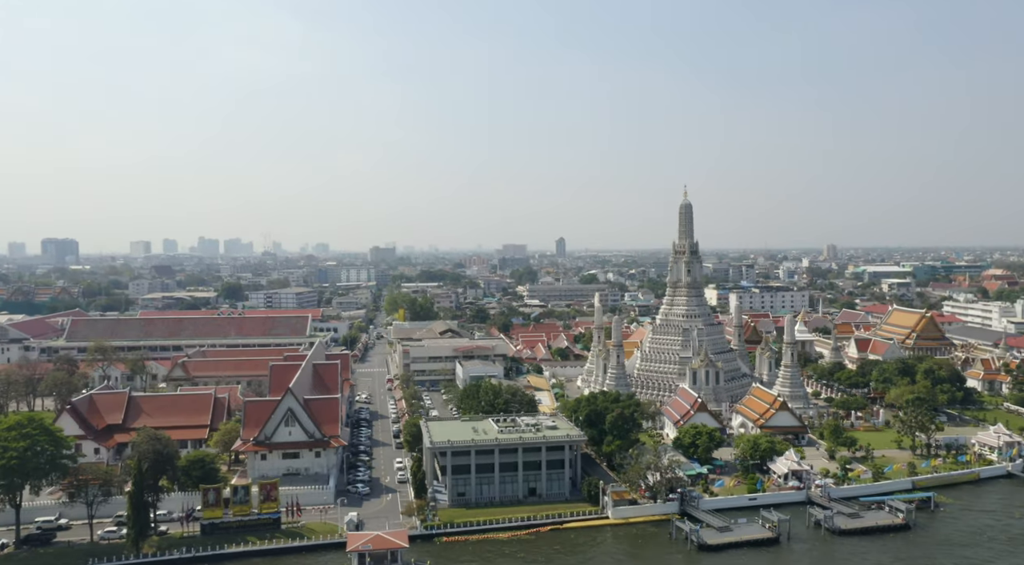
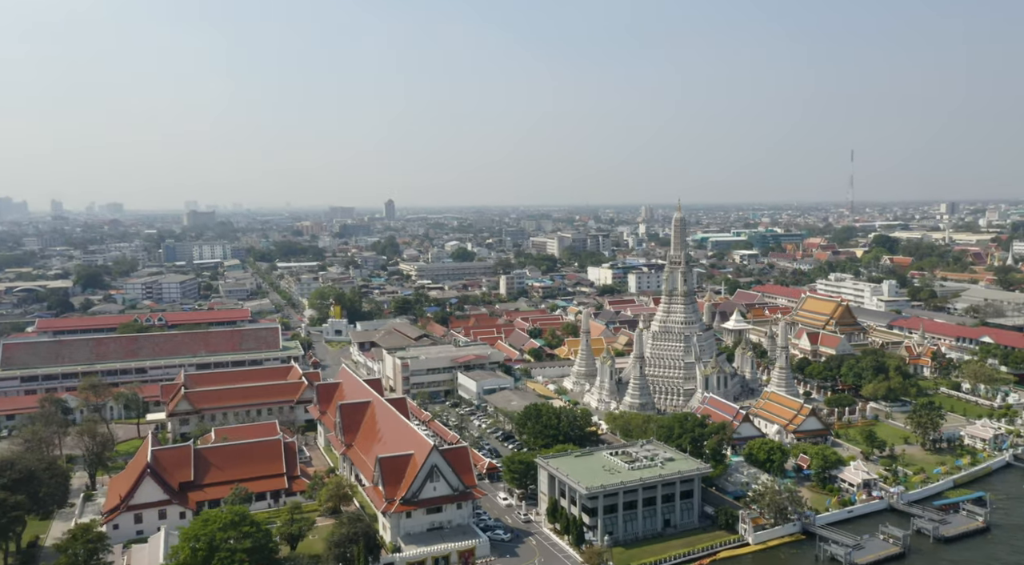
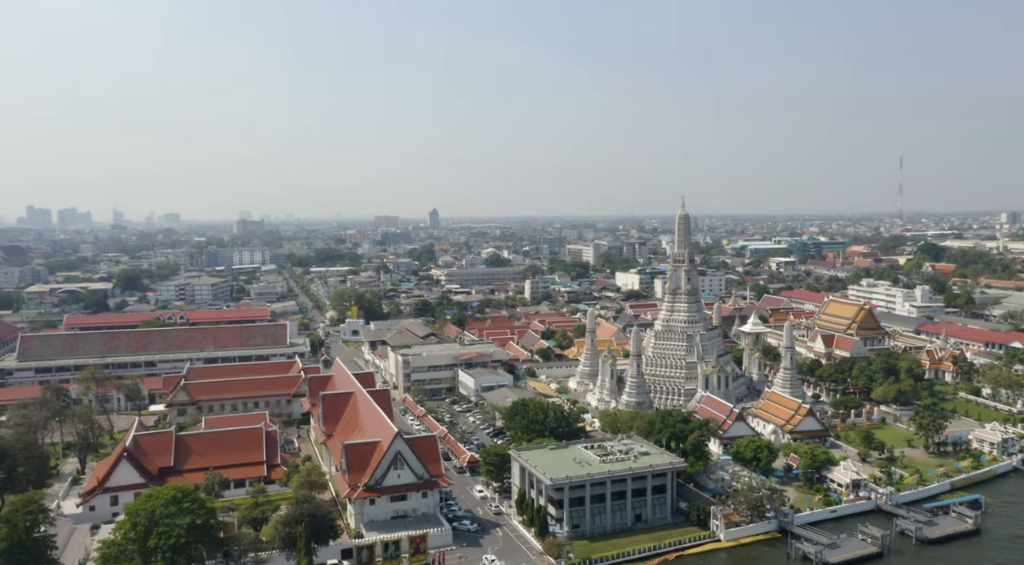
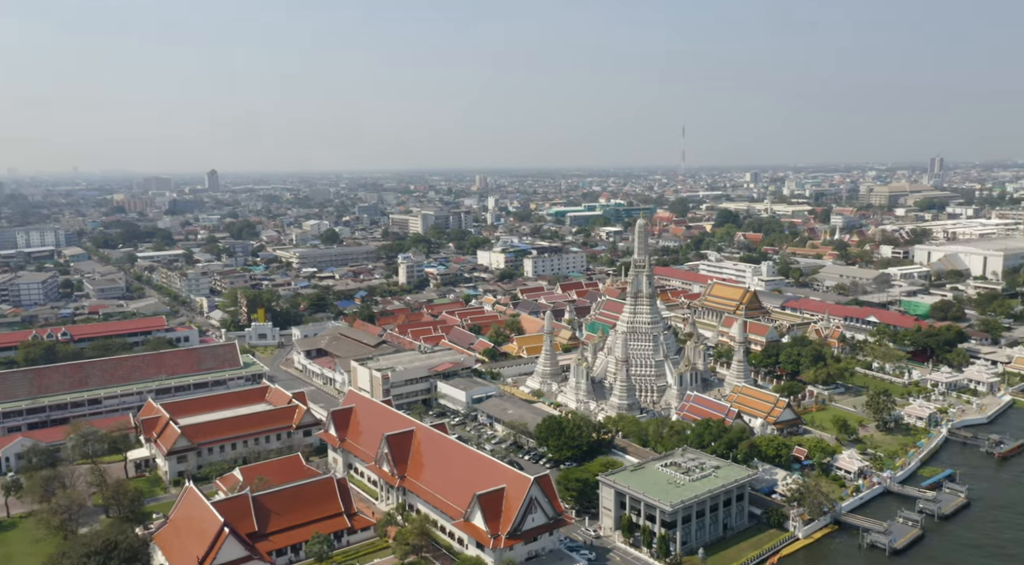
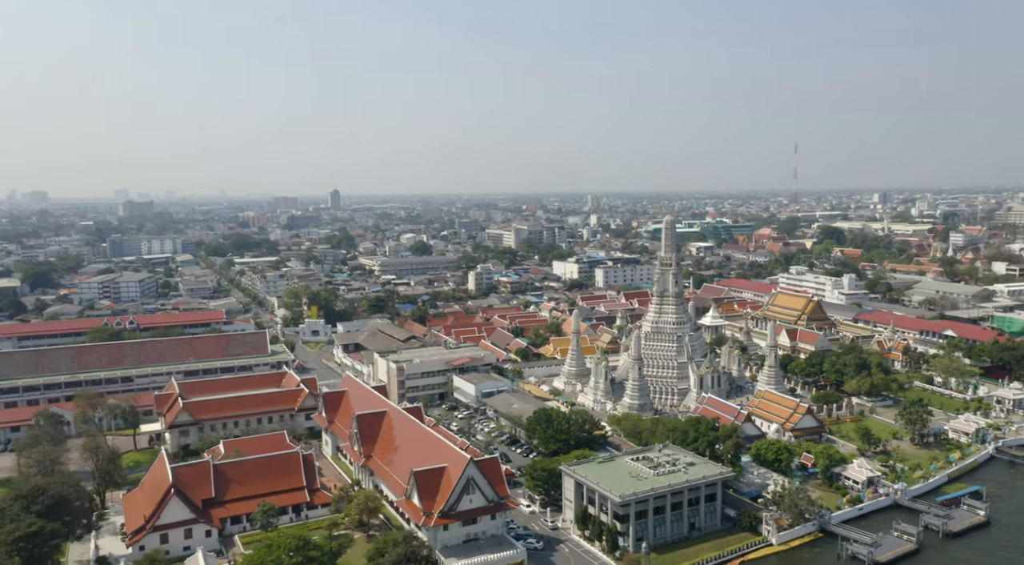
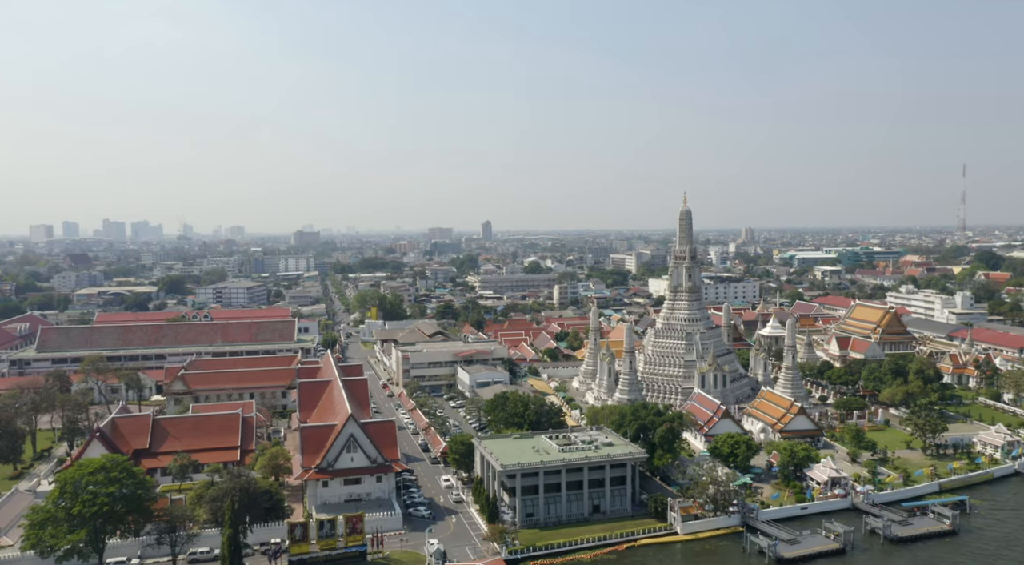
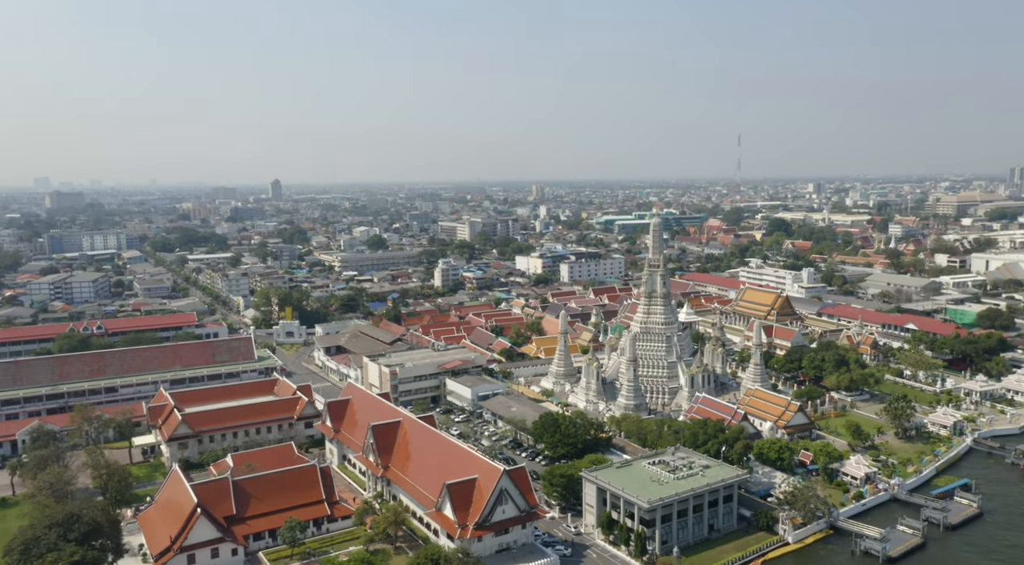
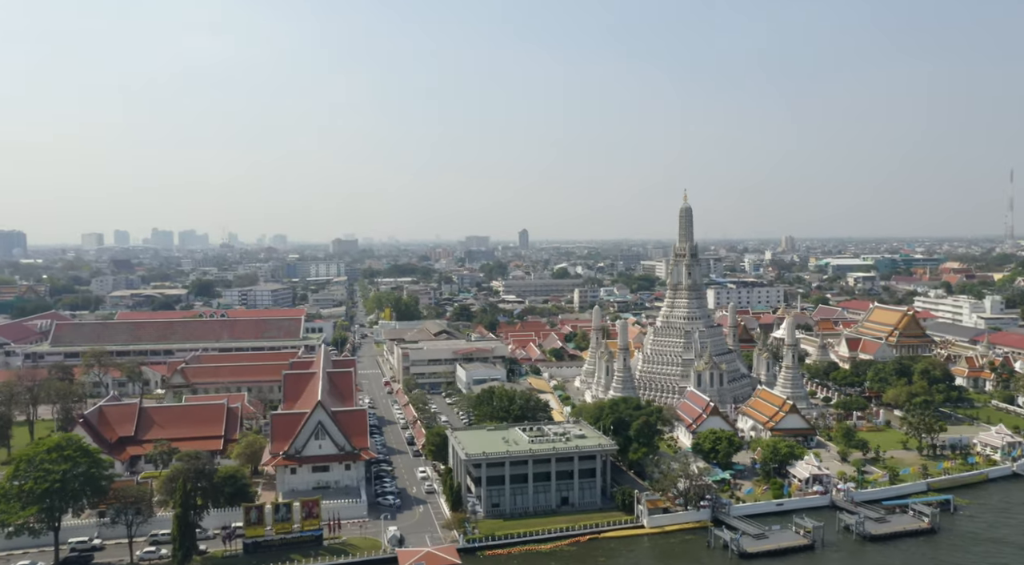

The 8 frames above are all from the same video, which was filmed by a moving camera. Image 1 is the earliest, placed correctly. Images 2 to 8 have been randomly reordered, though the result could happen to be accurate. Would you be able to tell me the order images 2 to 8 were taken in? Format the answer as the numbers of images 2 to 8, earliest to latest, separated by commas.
8, 6, 3, 2, 5, 7, 4
